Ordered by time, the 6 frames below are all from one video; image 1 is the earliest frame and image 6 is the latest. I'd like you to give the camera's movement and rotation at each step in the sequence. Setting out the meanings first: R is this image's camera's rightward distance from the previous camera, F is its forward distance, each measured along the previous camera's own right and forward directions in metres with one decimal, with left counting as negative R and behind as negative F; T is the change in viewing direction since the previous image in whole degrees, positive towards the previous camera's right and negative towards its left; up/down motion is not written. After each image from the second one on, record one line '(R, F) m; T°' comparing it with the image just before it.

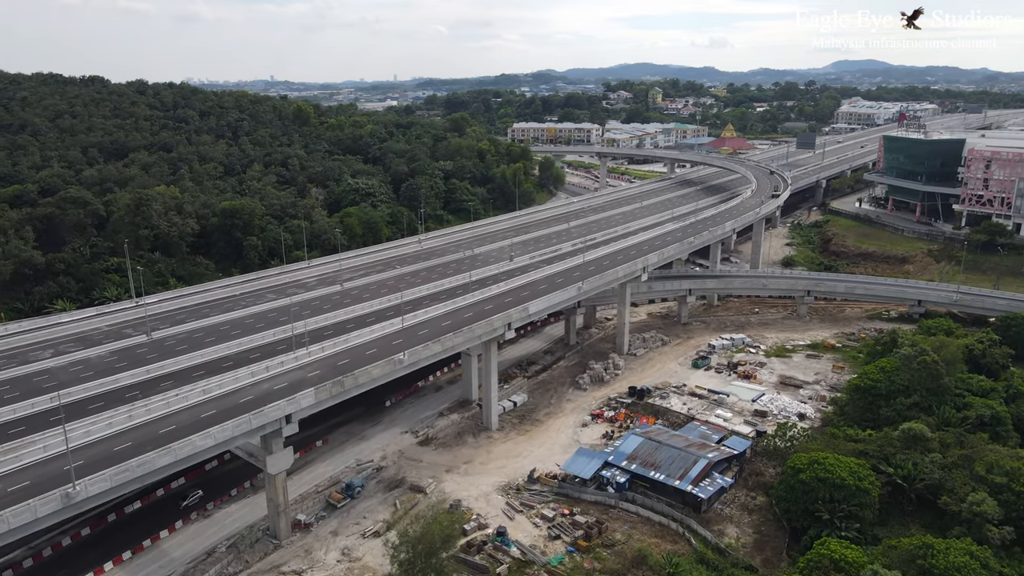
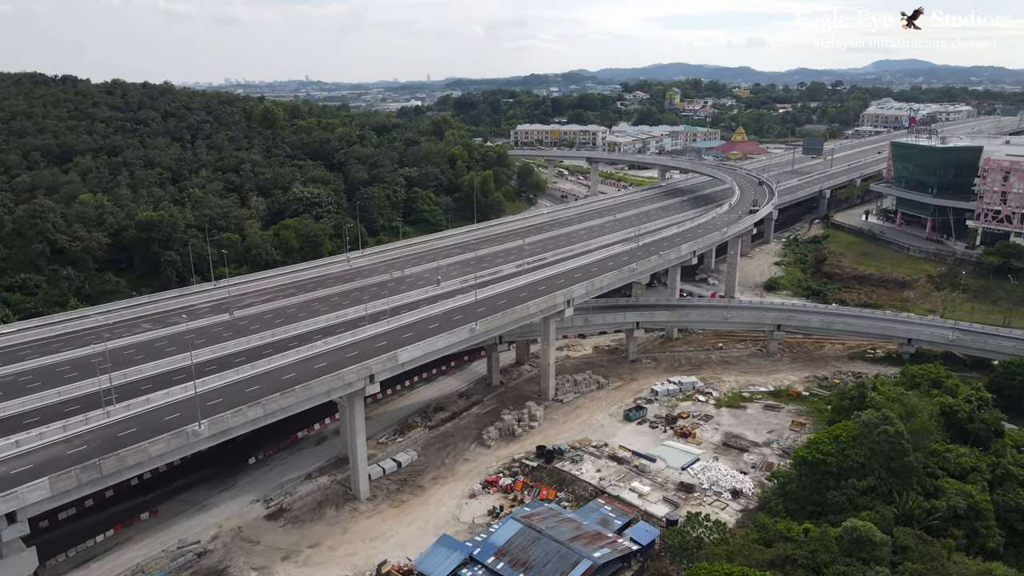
(+8.9, +9.2) m; -2°
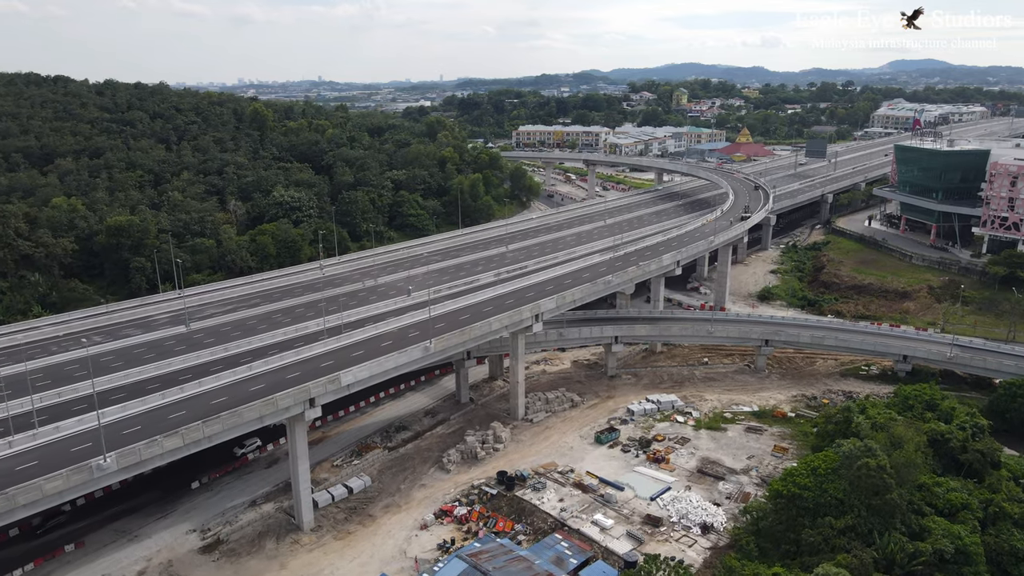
(+3.0, +3.1) m; -1°
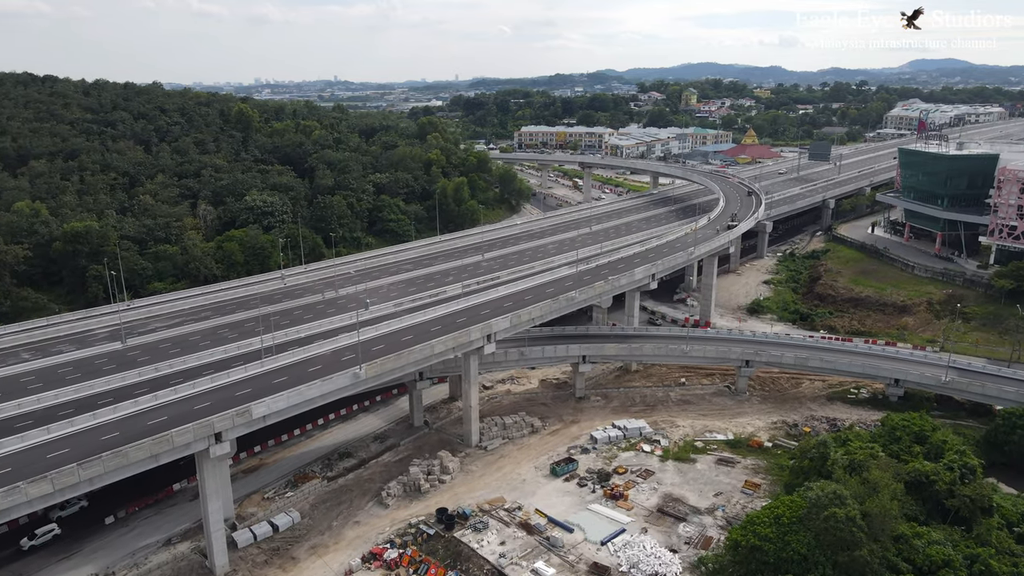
(+3.9, +3.9) m; -1°
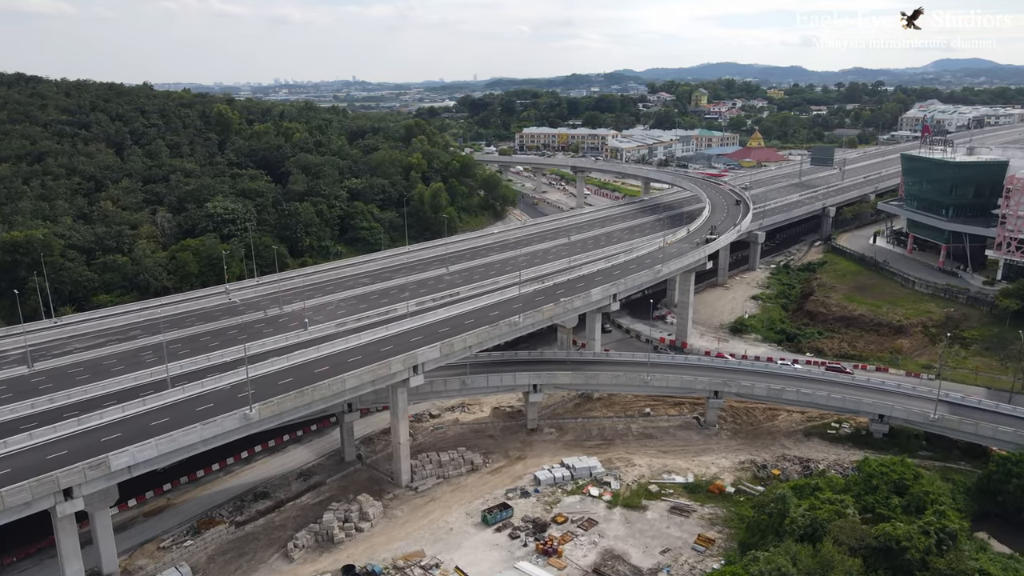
(+4.7, +4.8) m; -1°
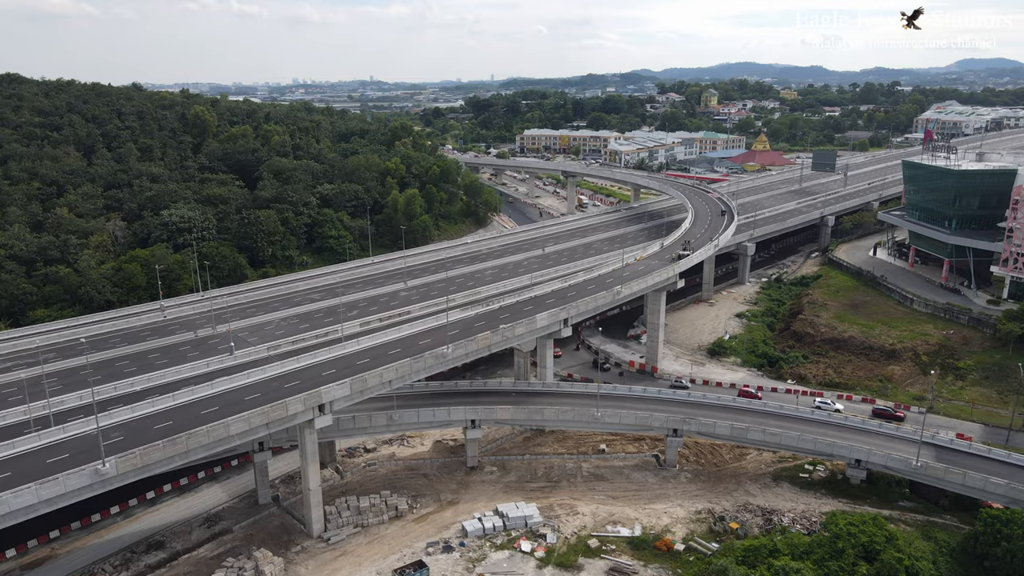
(+4.7, +4.8) m; -1°
